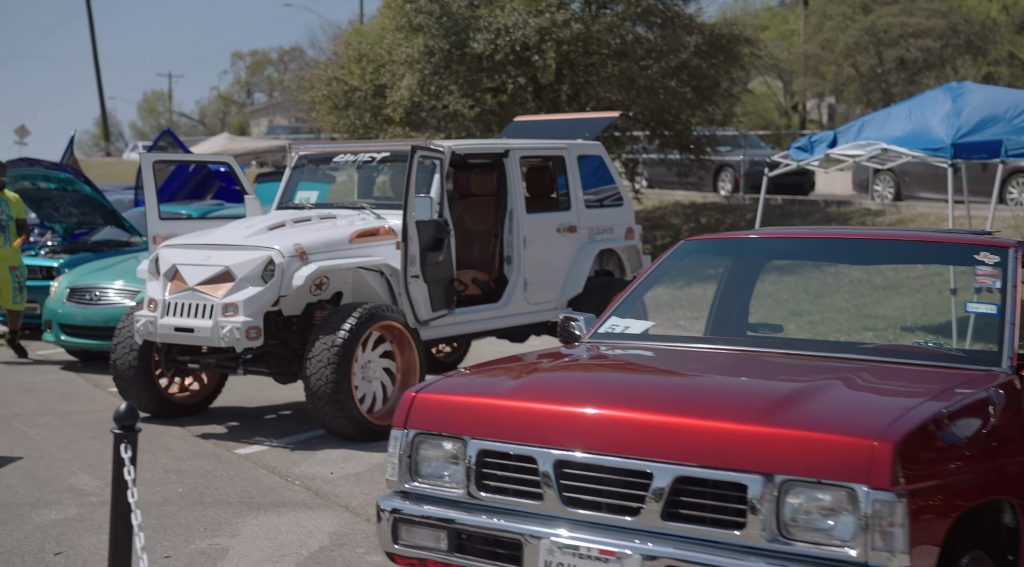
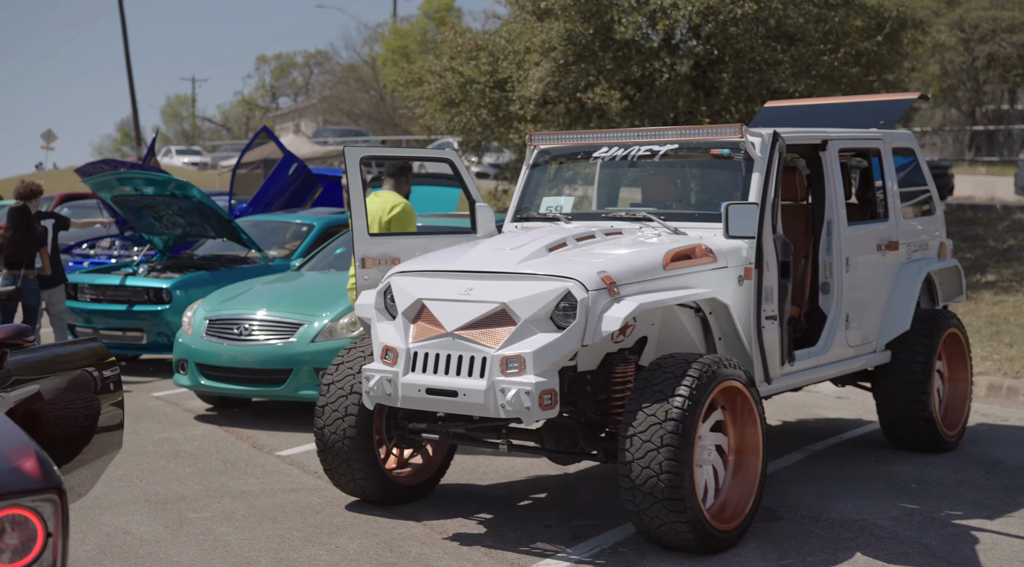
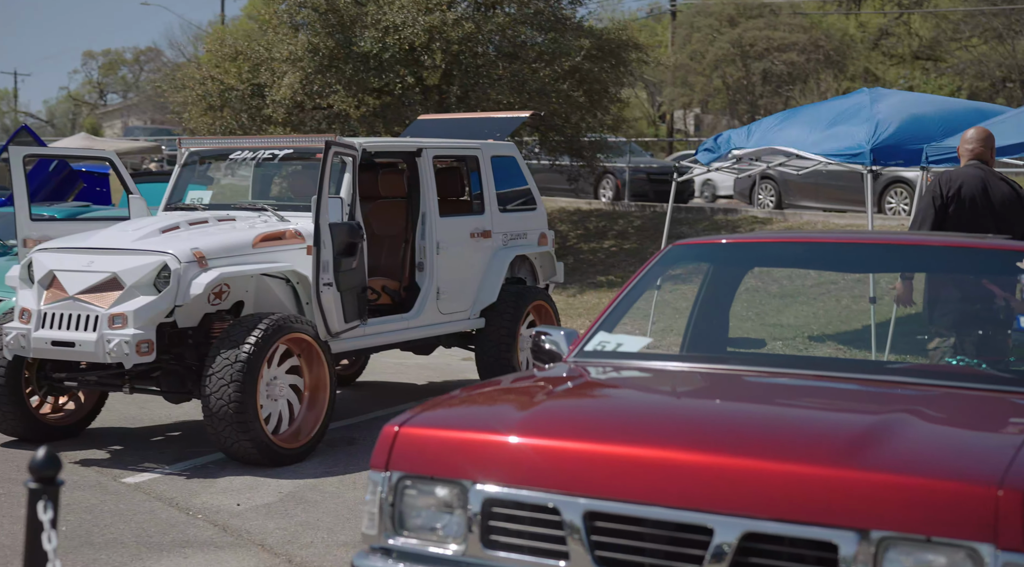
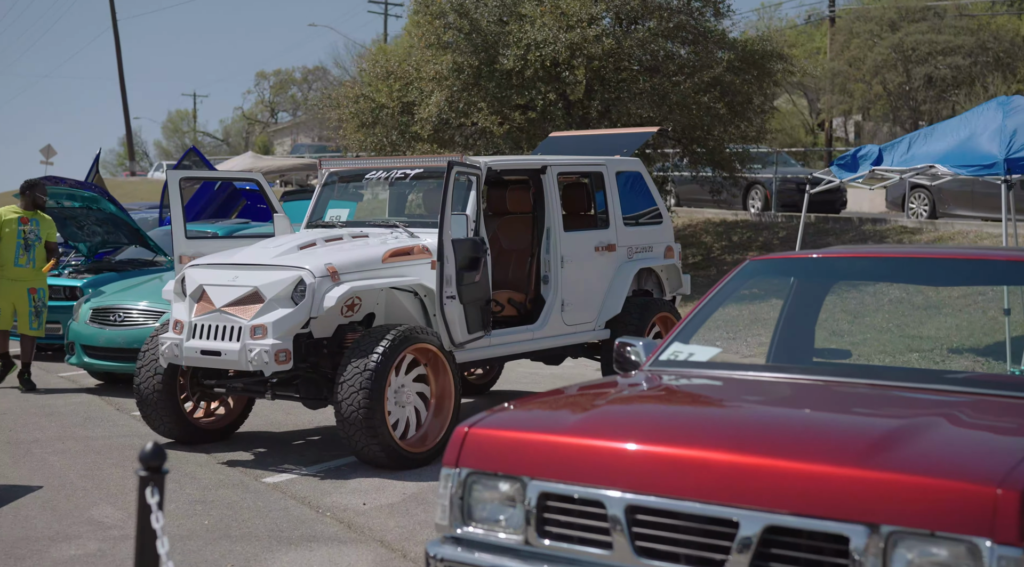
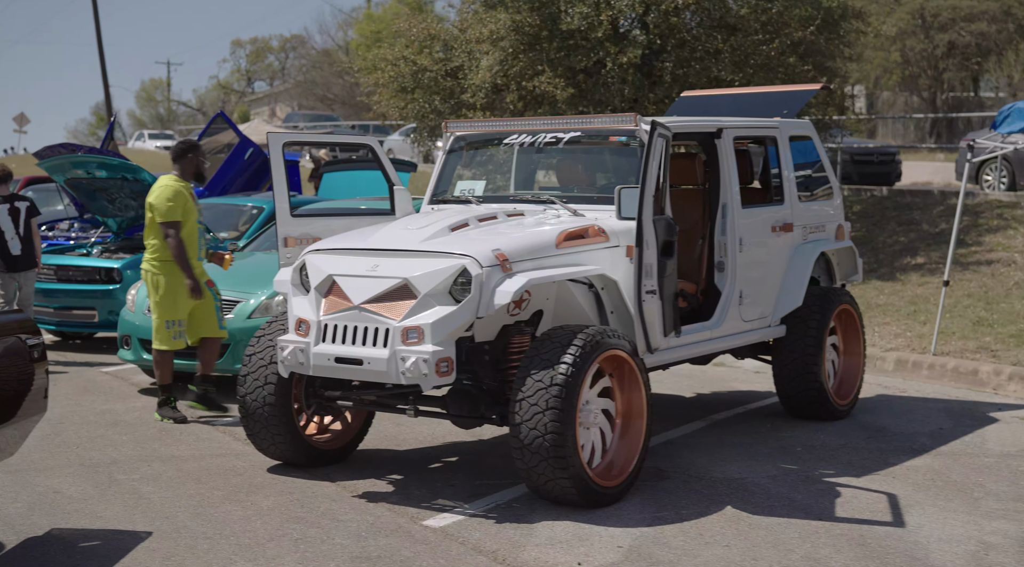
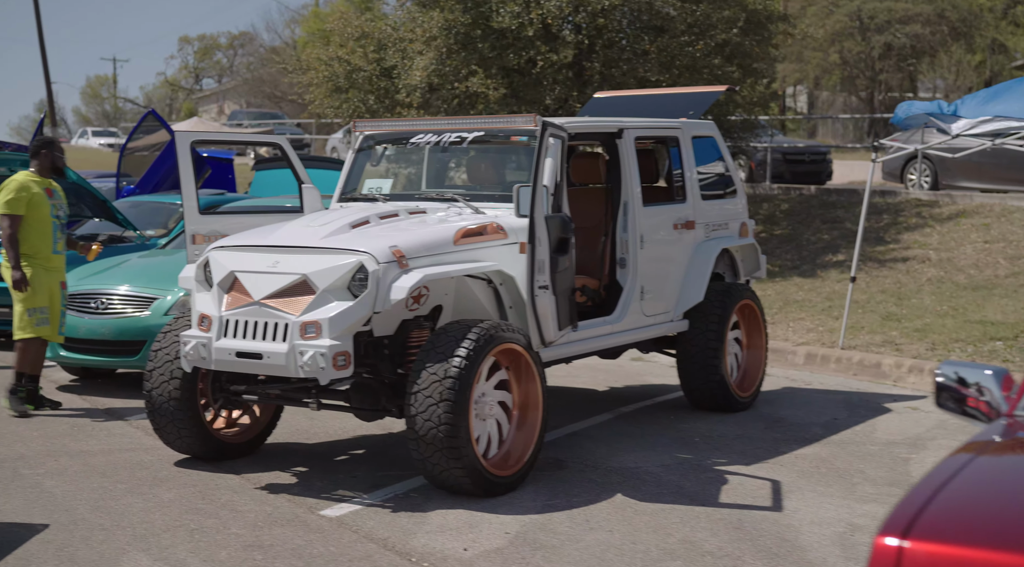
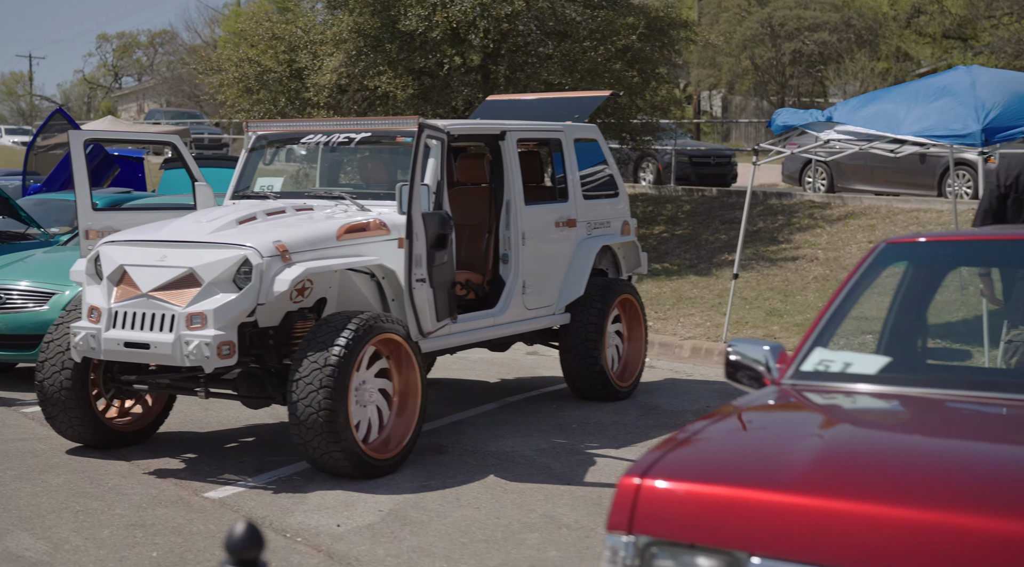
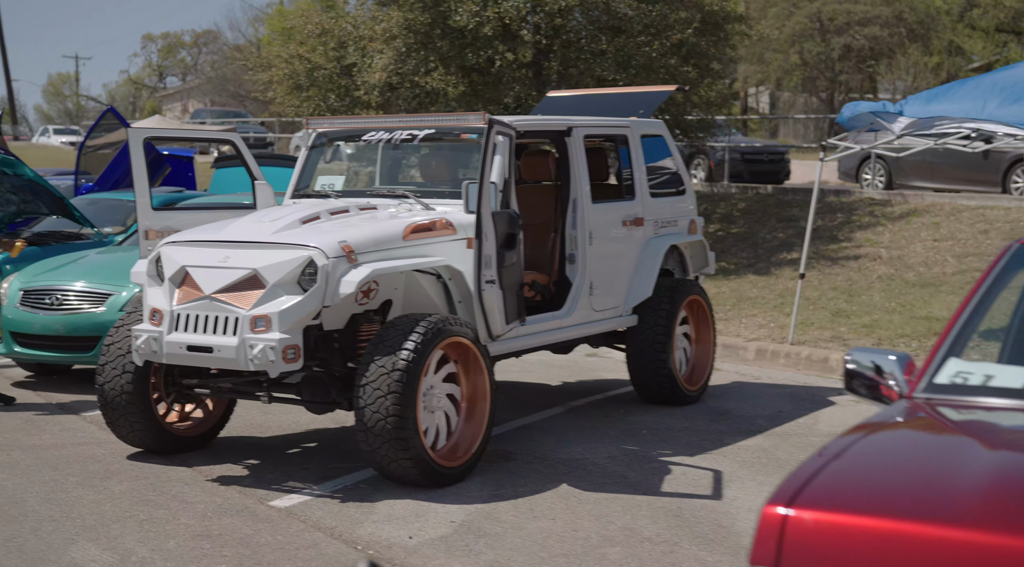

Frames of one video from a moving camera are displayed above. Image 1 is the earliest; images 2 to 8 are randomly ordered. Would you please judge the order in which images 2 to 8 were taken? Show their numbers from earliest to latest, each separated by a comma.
4, 3, 7, 8, 6, 5, 2
